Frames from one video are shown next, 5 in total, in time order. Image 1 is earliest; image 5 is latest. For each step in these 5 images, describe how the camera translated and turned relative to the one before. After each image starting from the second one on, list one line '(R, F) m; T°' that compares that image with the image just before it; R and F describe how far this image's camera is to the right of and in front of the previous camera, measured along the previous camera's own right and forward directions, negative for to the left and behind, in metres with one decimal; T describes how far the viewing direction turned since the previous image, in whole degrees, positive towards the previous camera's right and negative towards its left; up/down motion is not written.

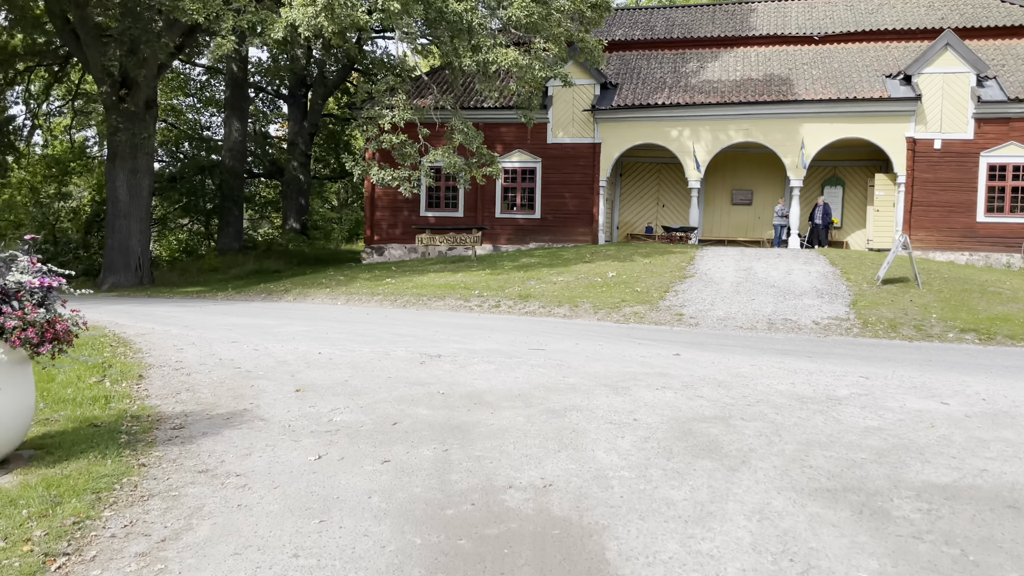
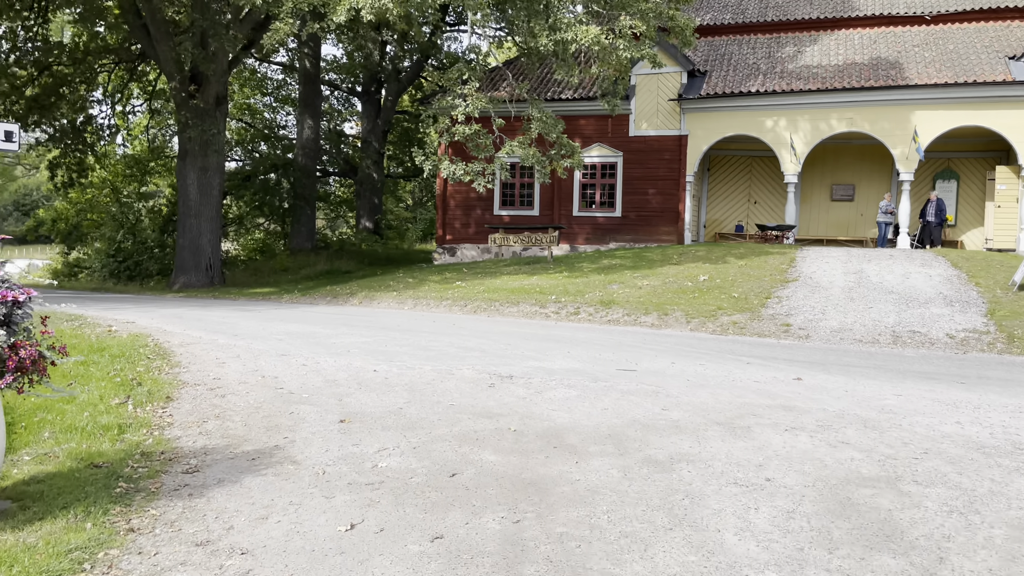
(-0.1, +1.4) m; -5°
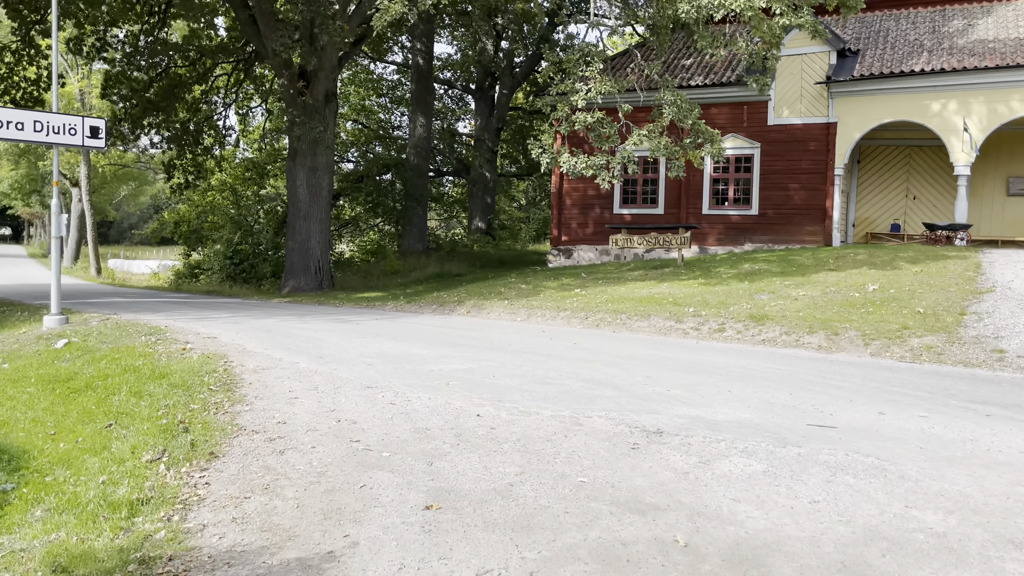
(-0.3, +2.0) m; -8°
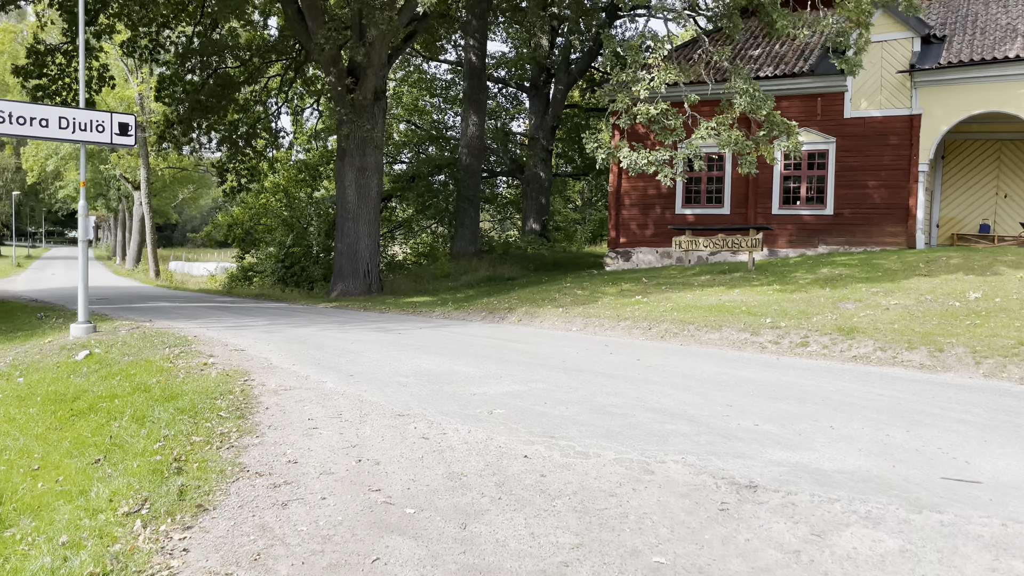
(0.0, +1.1) m; -4°
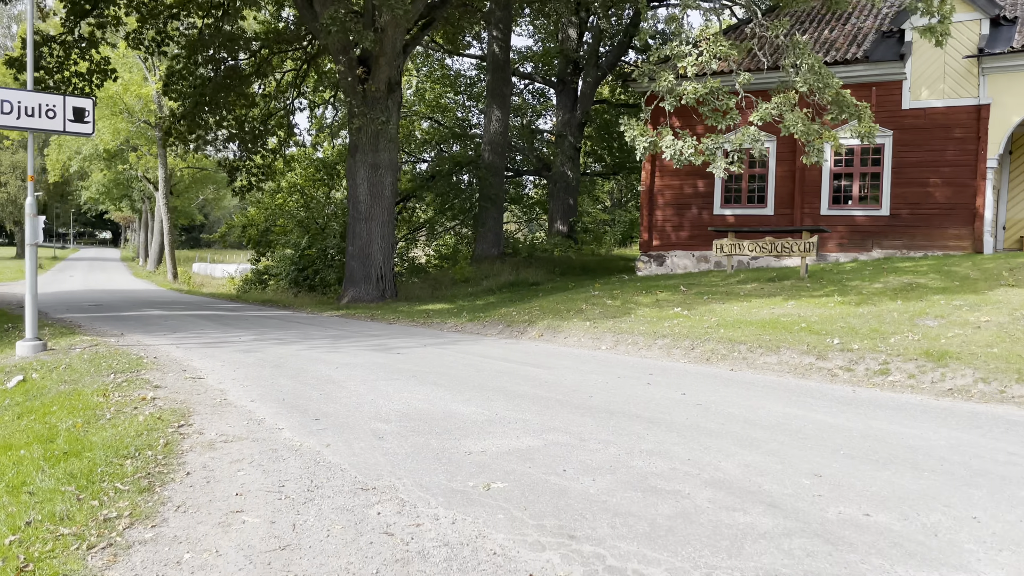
(+0.1, +1.8) m; -2°
